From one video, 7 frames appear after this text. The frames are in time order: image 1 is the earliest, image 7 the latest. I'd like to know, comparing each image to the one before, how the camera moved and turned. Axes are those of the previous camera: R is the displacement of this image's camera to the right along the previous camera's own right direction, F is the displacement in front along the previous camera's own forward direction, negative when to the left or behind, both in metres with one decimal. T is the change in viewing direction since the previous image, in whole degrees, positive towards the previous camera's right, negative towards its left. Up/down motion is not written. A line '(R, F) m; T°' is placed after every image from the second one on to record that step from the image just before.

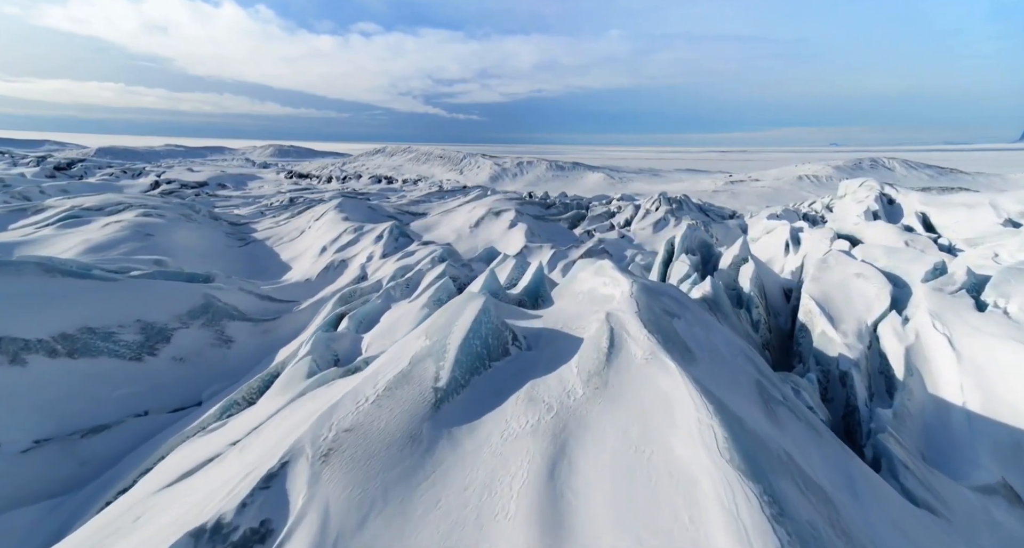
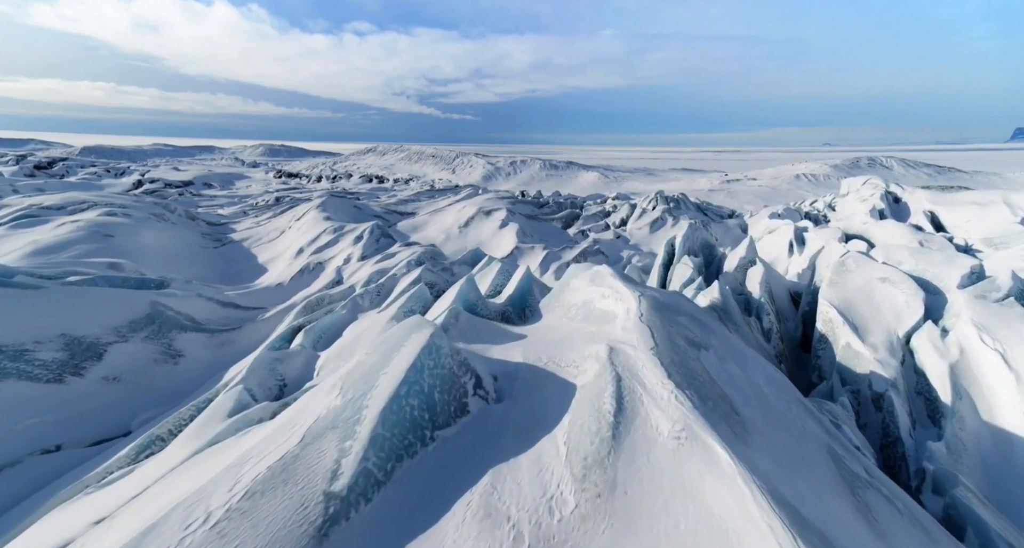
(+0.2, +1.2) m; +1°
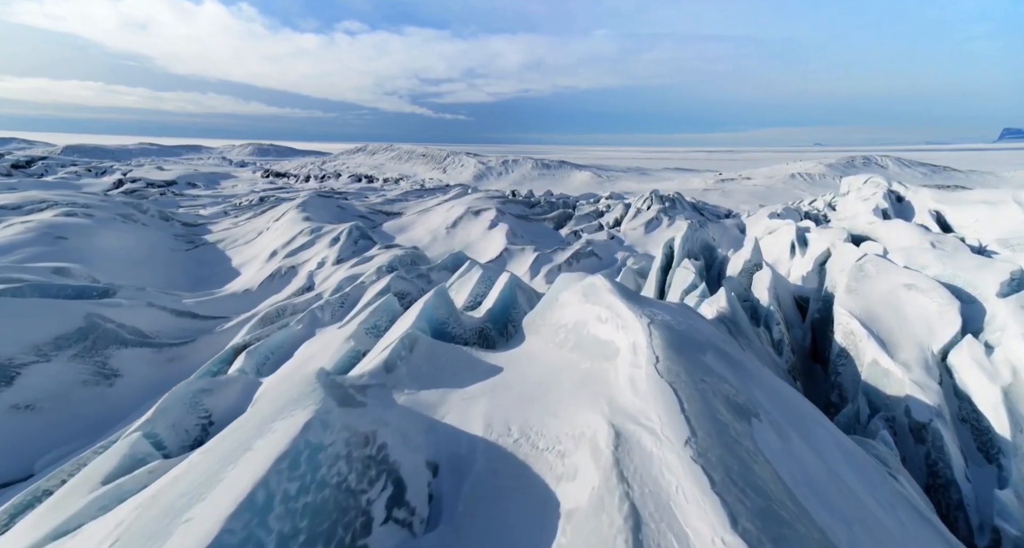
(+0.2, +1.1) m; +1°
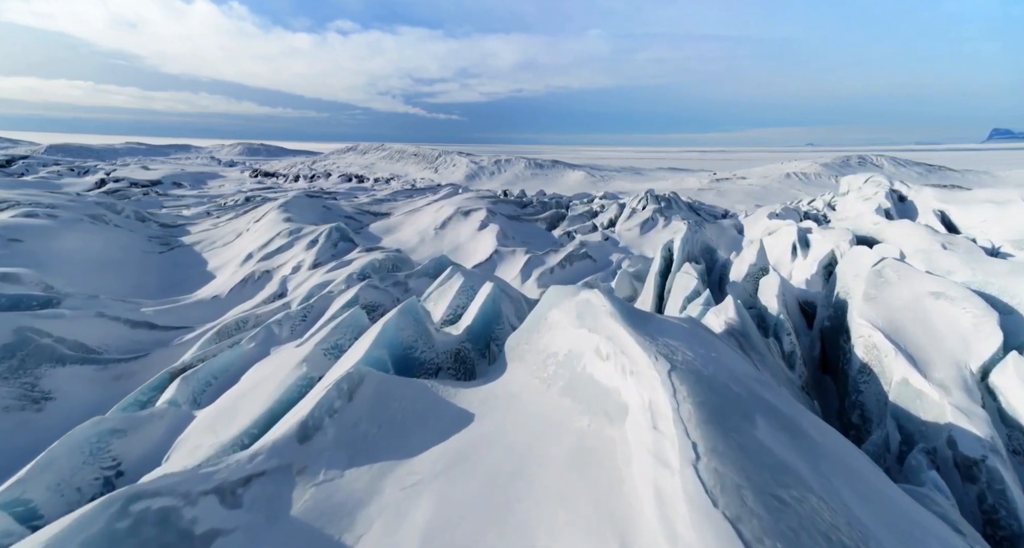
(+0.1, +0.9) m; +1°
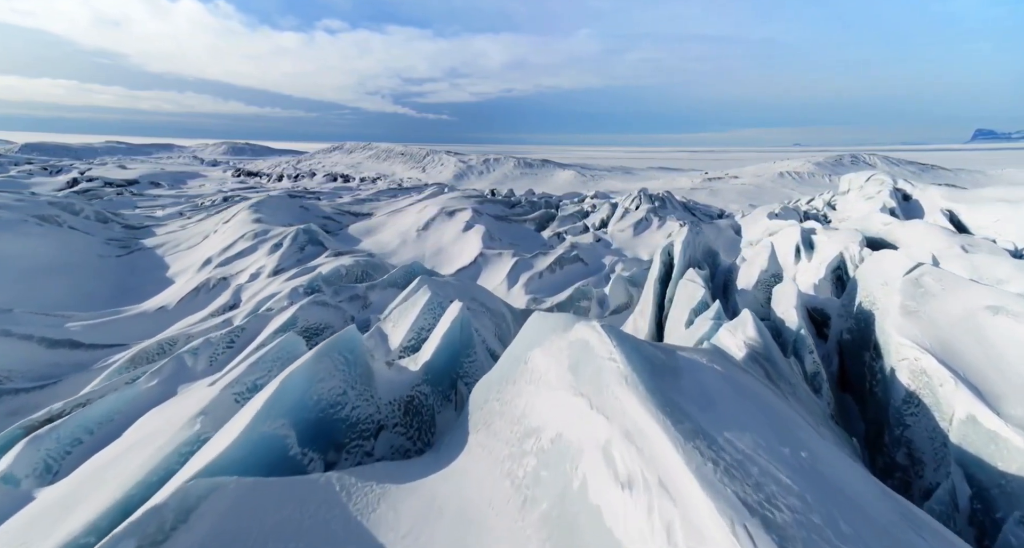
(+0.2, +1.3) m; +1°
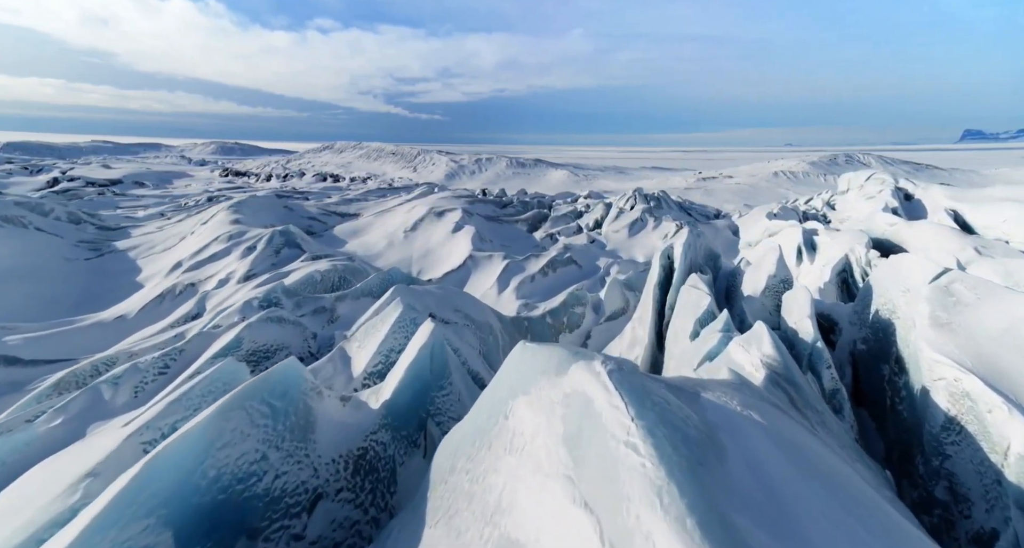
(+0.1, +0.8) m; +1°
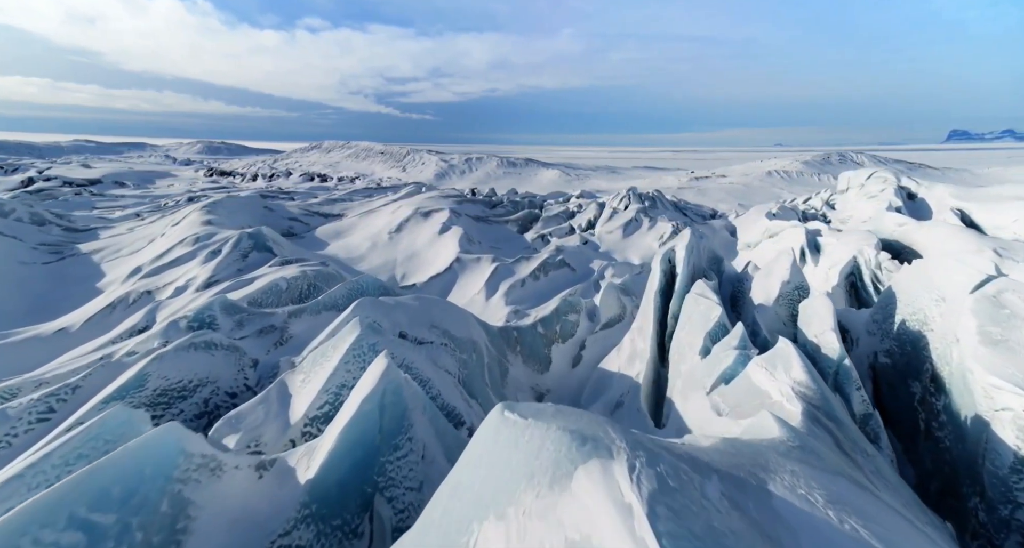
(+0.1, +1.0) m; +1°
